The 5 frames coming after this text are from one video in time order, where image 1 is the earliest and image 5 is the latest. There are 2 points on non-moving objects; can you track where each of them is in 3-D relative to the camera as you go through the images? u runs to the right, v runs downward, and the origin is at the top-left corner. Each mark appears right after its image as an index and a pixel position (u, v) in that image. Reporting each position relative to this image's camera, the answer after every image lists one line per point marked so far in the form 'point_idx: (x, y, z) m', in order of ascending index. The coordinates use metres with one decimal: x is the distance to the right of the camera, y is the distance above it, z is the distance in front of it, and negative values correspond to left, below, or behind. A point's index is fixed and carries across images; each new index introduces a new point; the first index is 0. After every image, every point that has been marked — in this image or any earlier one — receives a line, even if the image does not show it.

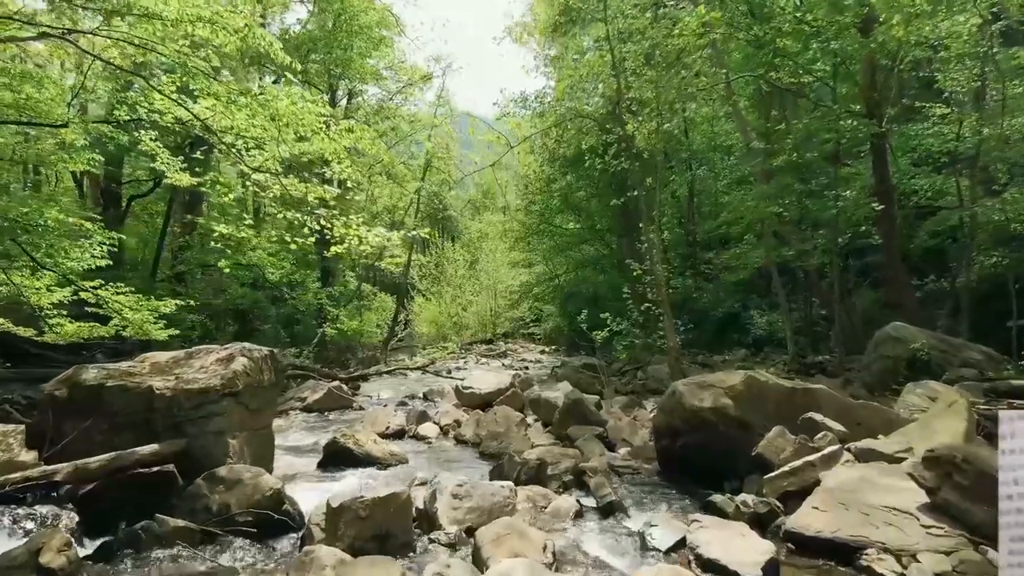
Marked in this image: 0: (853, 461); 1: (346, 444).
0: (+1.9, -1.0, +4.4) m
1: (-1.5, -1.4, +7.1) m
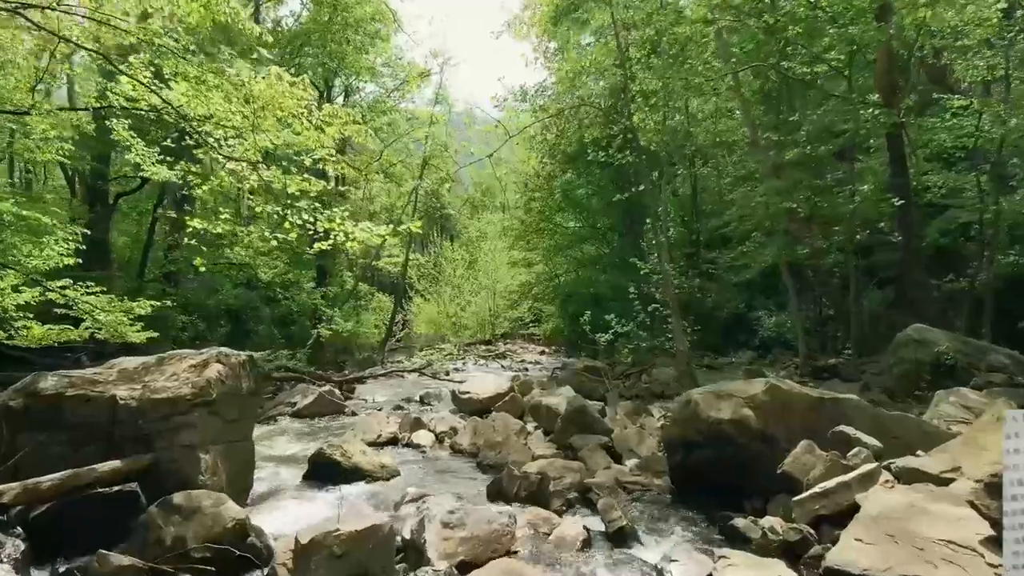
0: (+1.9, -1.0, +3.9) m
1: (-1.5, -1.4, +6.6) m
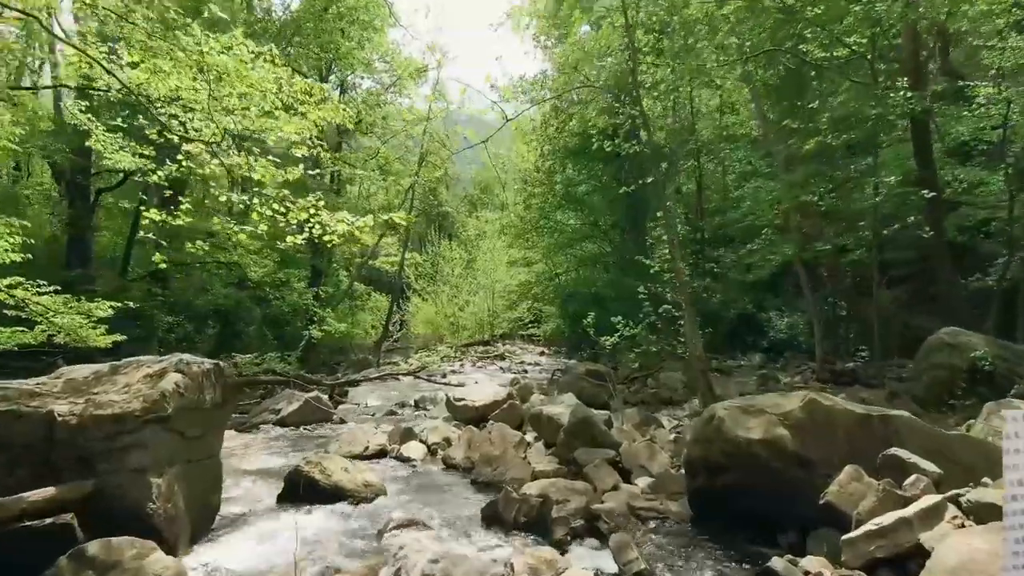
0: (+1.9, -1.0, +3.3) m
1: (-1.5, -1.4, +6.0) m
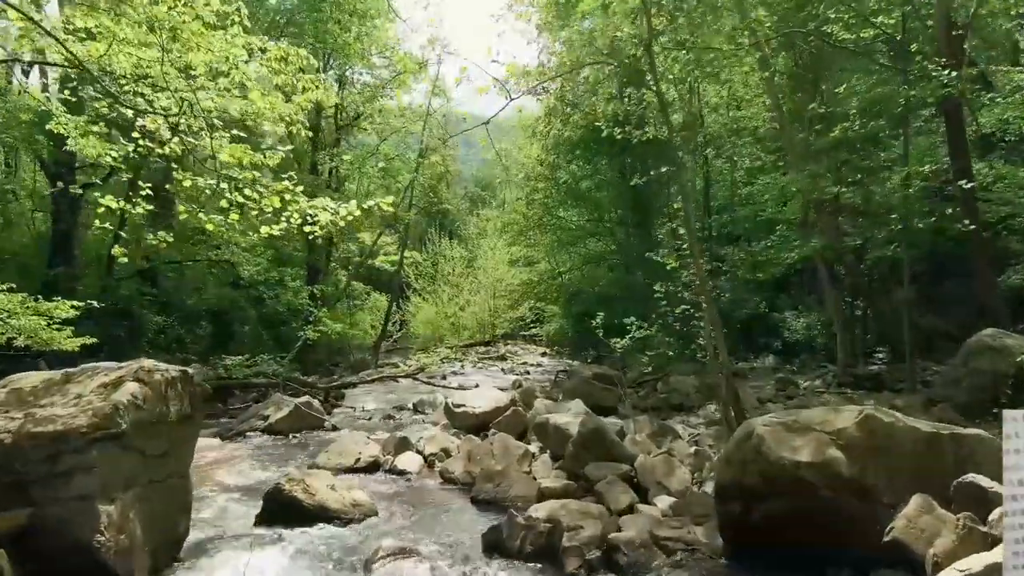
0: (+1.9, -0.9, +2.7) m
1: (-1.5, -1.4, +5.4) m
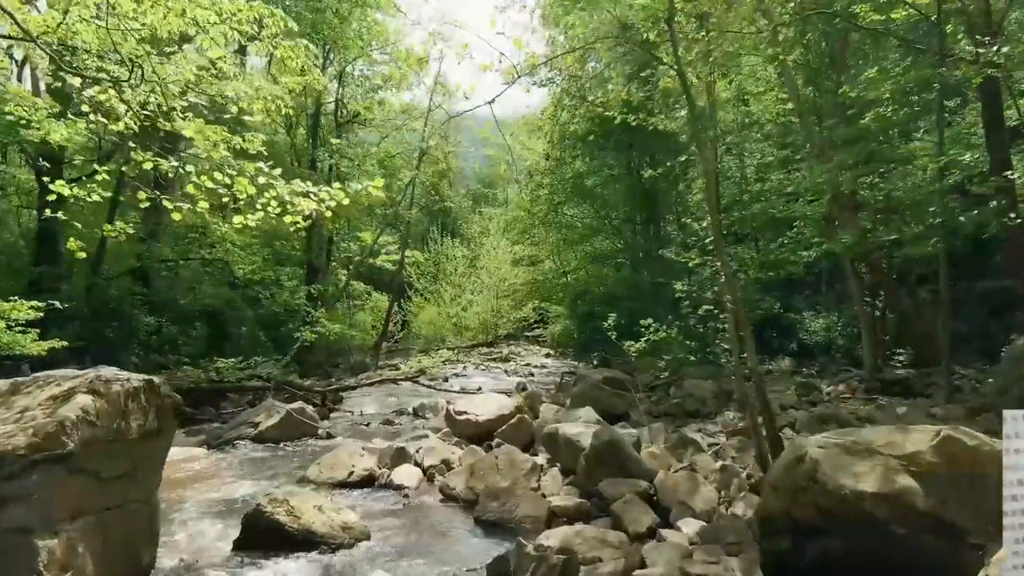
0: (+1.9, -0.9, +2.1) m
1: (-1.4, -1.4, +4.8) m
